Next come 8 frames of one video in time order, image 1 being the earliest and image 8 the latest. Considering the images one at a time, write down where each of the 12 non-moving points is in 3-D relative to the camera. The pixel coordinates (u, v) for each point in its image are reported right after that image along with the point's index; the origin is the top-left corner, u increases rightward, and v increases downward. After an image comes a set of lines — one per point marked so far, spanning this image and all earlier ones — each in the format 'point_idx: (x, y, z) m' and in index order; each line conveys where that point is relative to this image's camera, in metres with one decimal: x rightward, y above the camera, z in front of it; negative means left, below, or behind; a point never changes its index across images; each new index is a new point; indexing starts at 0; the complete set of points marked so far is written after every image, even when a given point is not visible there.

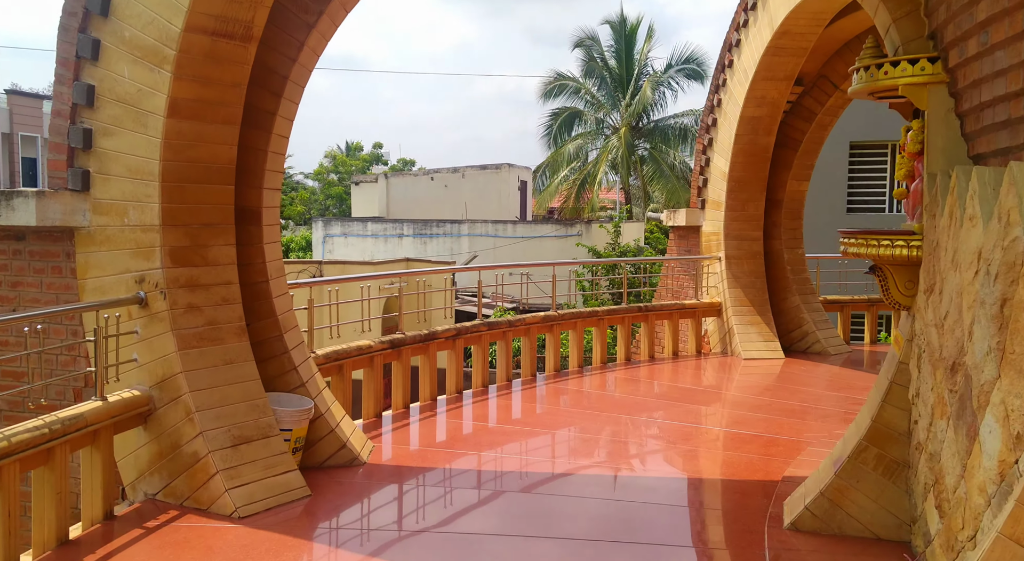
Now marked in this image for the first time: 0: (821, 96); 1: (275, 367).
0: (+2.9, +1.7, +8.7) m
1: (-1.1, -0.4, +4.3) m
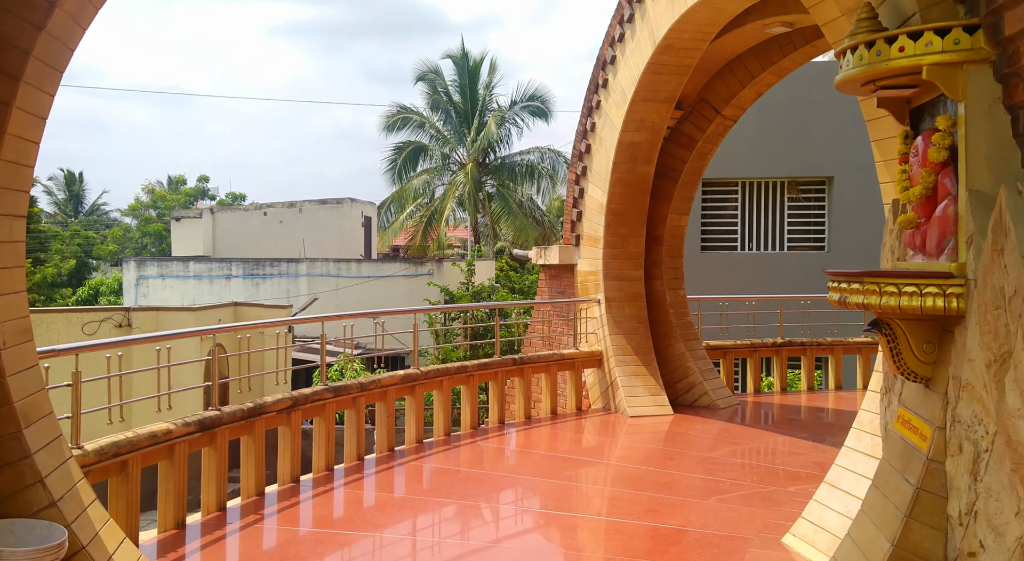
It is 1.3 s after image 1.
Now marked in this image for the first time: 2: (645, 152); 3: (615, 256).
0: (+1.6, +1.4, +8.0) m
1: (-1.5, -0.6, +2.9) m
2: (+1.1, +1.0, +7.6) m
3: (+0.9, +0.2, +7.8) m
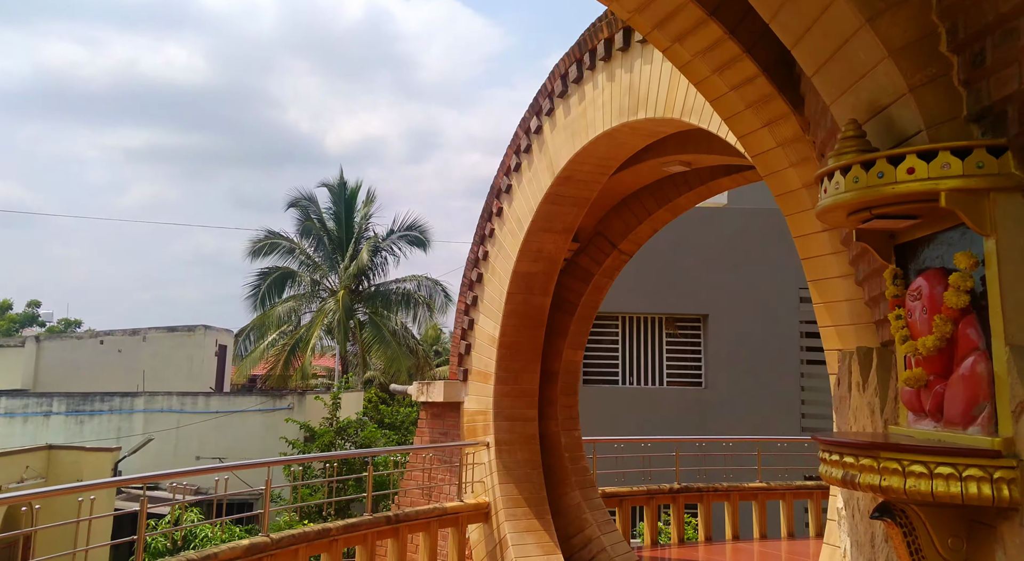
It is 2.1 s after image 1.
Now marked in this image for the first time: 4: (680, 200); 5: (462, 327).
0: (+0.7, +0.2, +7.6) m
1: (-1.7, -0.9, +1.9) m
2: (+0.2, 0.0, +7.1) m
3: (0.0, -0.9, +7.2) m
4: (+1.3, +0.7, +7.3) m
5: (-0.4, -0.4, +7.6) m
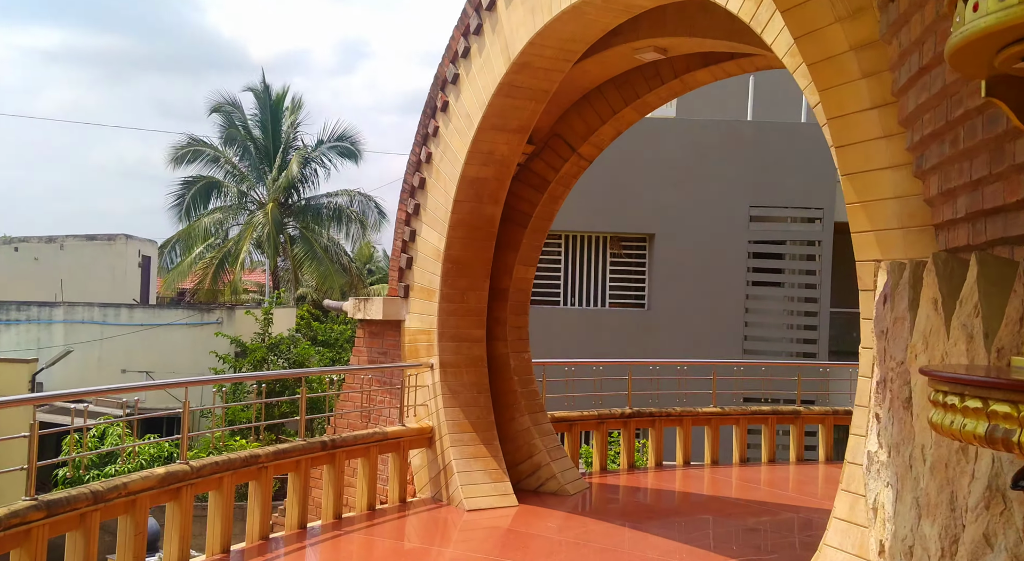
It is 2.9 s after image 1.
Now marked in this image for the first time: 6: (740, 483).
0: (+0.3, +0.9, +7.1) m
1: (-1.7, -0.7, +1.3) m
2: (-0.1, +0.6, +6.6) m
3: (-0.4, -0.2, +6.7) m
4: (+1.0, +1.3, +6.8) m
5: (-0.8, +0.3, +7.0) m
6: (+2.0, -1.8, +8.4) m
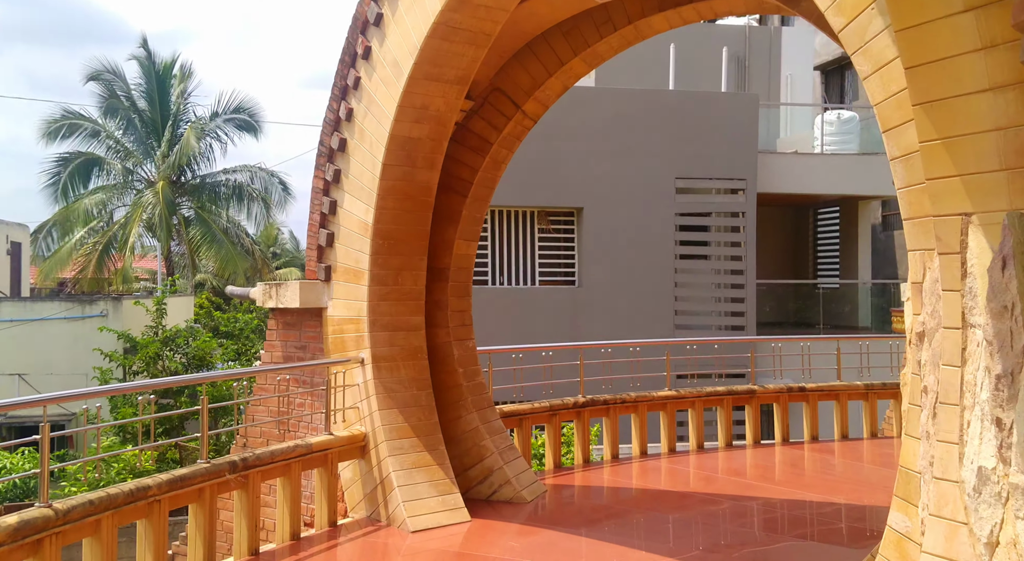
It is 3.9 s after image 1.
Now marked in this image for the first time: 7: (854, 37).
0: (-0.1, +1.0, +6.0) m
1: (-1.5, -0.7, +0.1) m
2: (-0.5, +0.8, +5.5) m
3: (-0.8, -0.1, +5.6) m
4: (+0.6, +1.4, +5.8) m
5: (-1.2, +0.4, +5.9) m
6: (+1.5, -1.5, +7.6) m
7: (+1.2, +0.8, +3.2) m
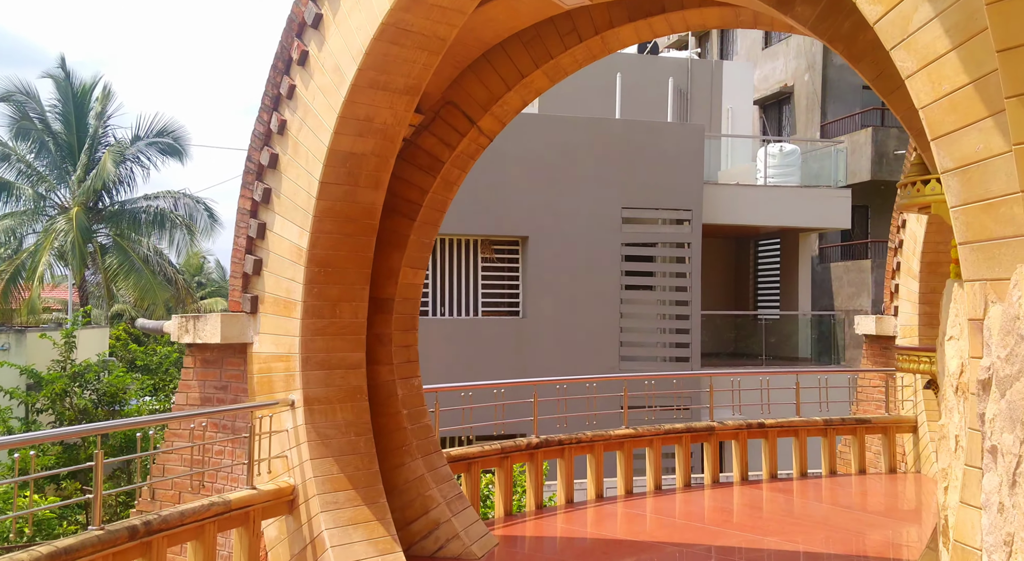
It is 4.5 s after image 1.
0: (-0.4, +0.9, +5.5) m
1: (-1.4, -0.7, -0.5) m
2: (-0.7, +0.6, +4.9) m
3: (-1.0, -0.3, +5.0) m
4: (+0.3, +1.3, +5.4) m
5: (-1.5, +0.2, +5.3) m
6: (+1.1, -1.8, +7.1) m
7: (+1.1, +0.7, +2.8) m
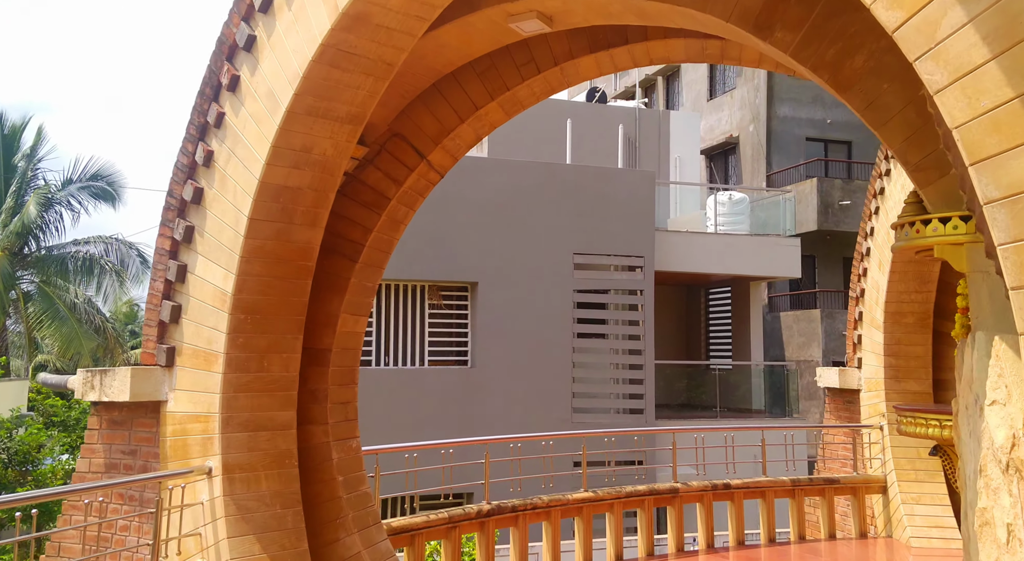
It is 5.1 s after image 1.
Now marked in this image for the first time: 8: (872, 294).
0: (-0.6, +0.6, +5.0) m
1: (-1.3, -0.7, -1.2) m
2: (-1.0, +0.4, +4.4) m
3: (-1.2, -0.5, +4.4) m
4: (0.0, +1.0, +4.9) m
5: (-1.7, 0.0, +4.6) m
6: (+0.7, -2.1, +6.5) m
7: (+1.0, +0.6, +2.3) m
8: (+3.4, -0.1, +8.9) m
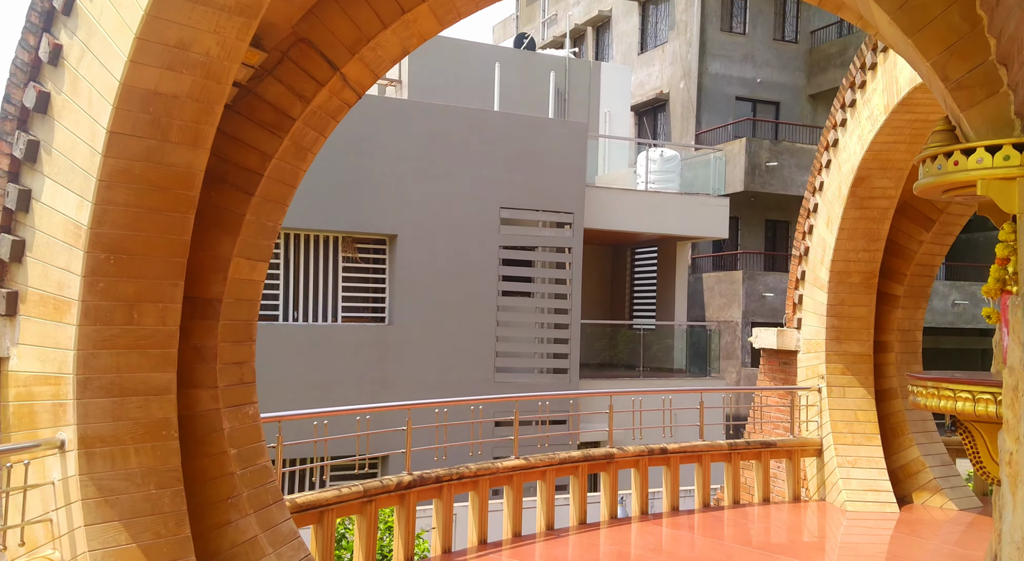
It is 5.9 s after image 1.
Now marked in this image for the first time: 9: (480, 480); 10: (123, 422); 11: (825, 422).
0: (-0.9, +0.9, +4.2) m
1: (-1.1, -0.6, -2.0) m
2: (-1.2, +0.6, +3.5) m
3: (-1.5, -0.2, +3.5) m
4: (-0.3, +1.3, +4.1) m
5: (-2.0, +0.3, +3.7) m
6: (+0.2, -1.8, +5.9) m
7: (+0.9, +0.7, +1.7) m
8: (+2.7, +0.2, +8.4) m
9: (-0.2, -1.3, +6.0) m
10: (-1.5, -0.5, +3.6) m
11: (+2.8, -1.3, +8.3) m
